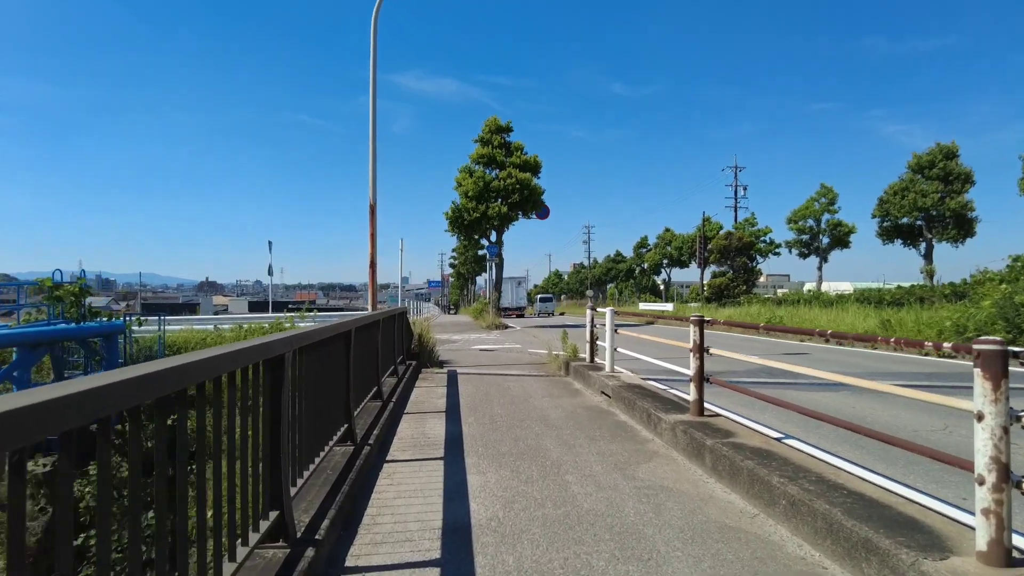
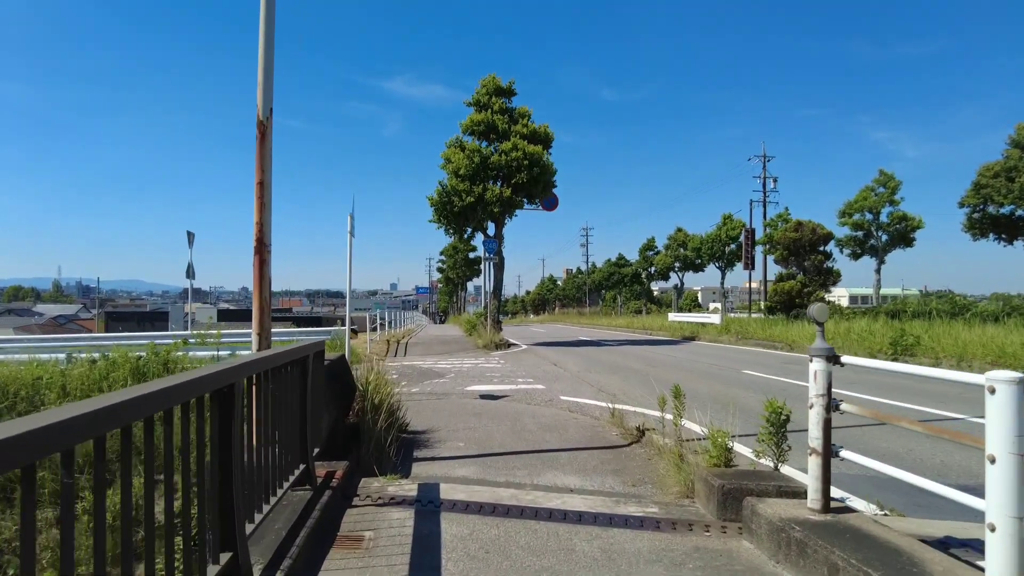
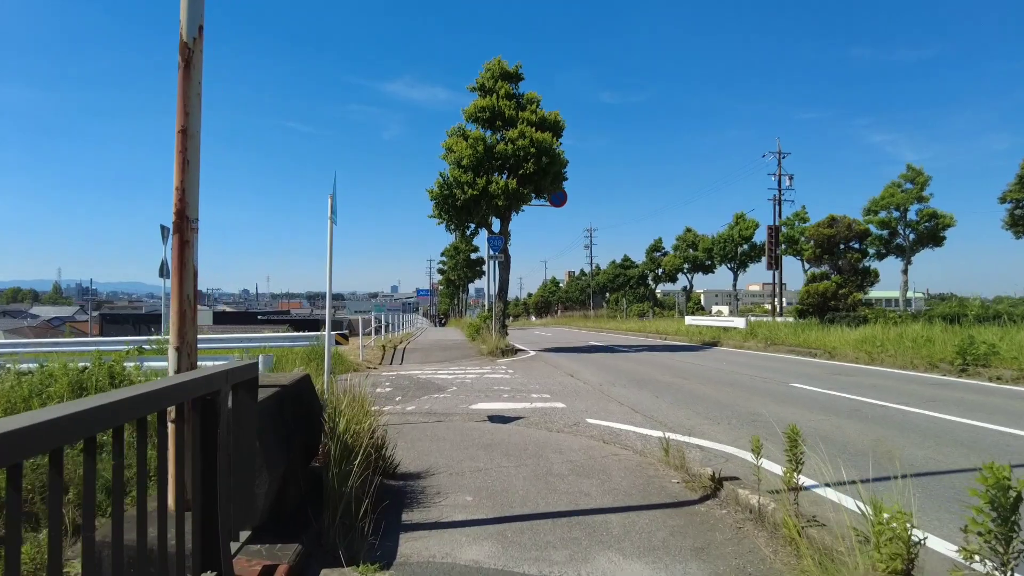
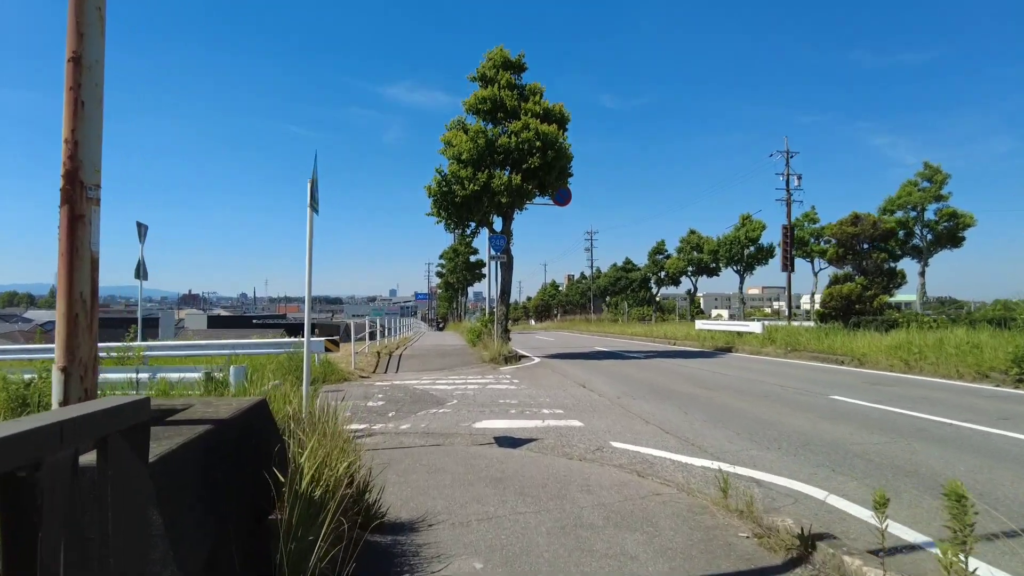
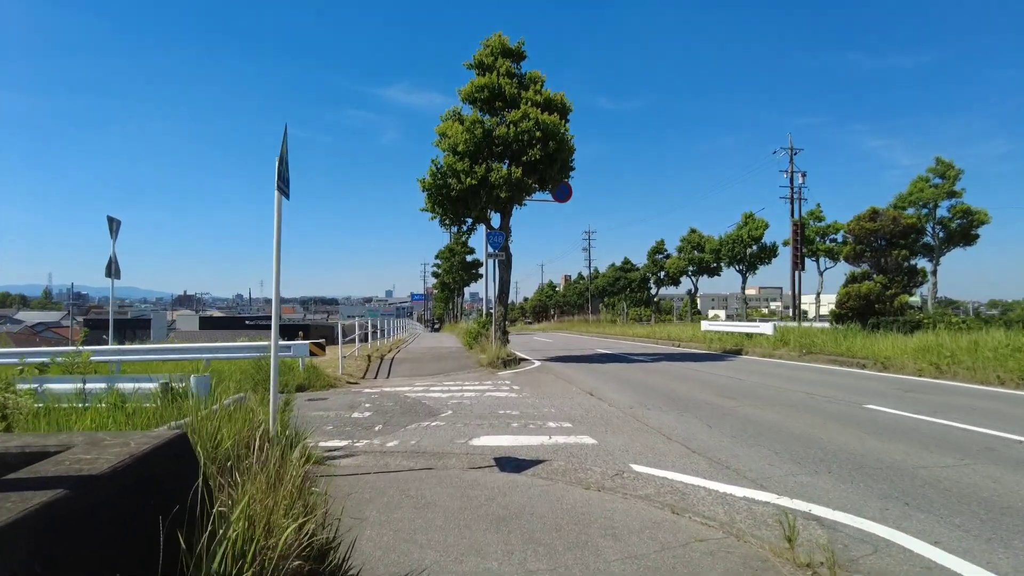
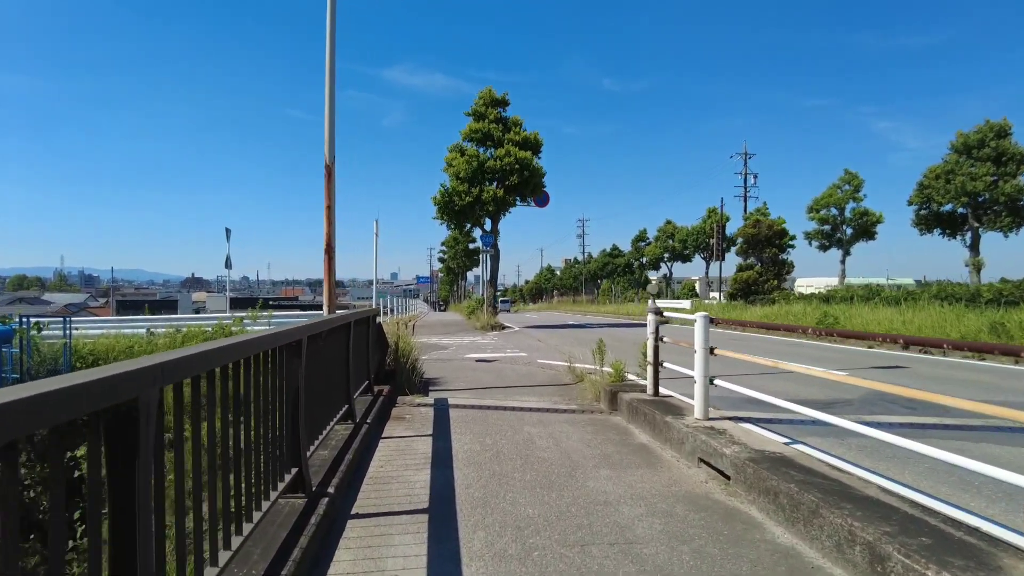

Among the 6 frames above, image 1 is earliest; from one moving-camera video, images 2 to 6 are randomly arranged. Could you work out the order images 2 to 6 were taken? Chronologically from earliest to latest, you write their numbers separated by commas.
6, 2, 3, 4, 5
